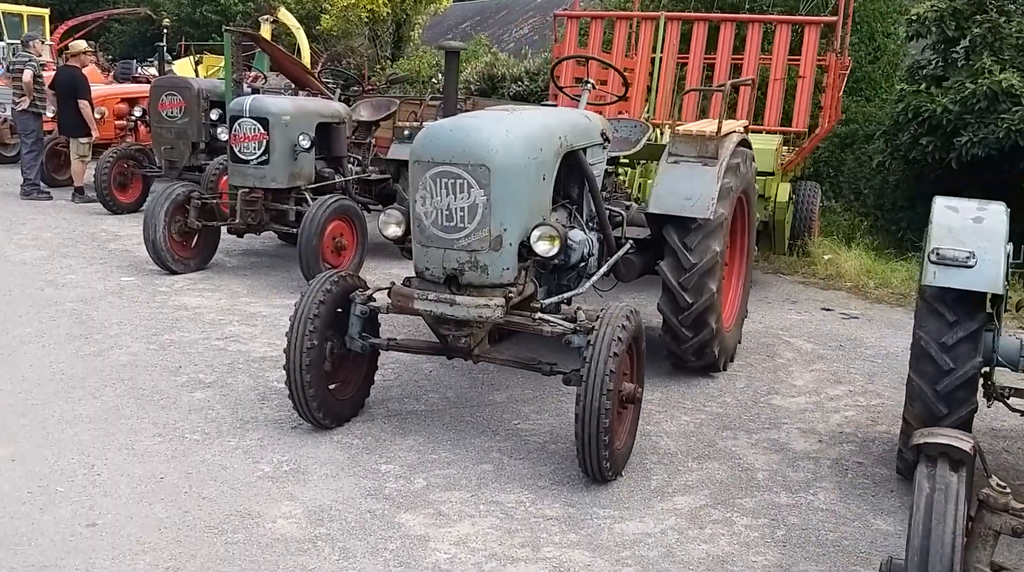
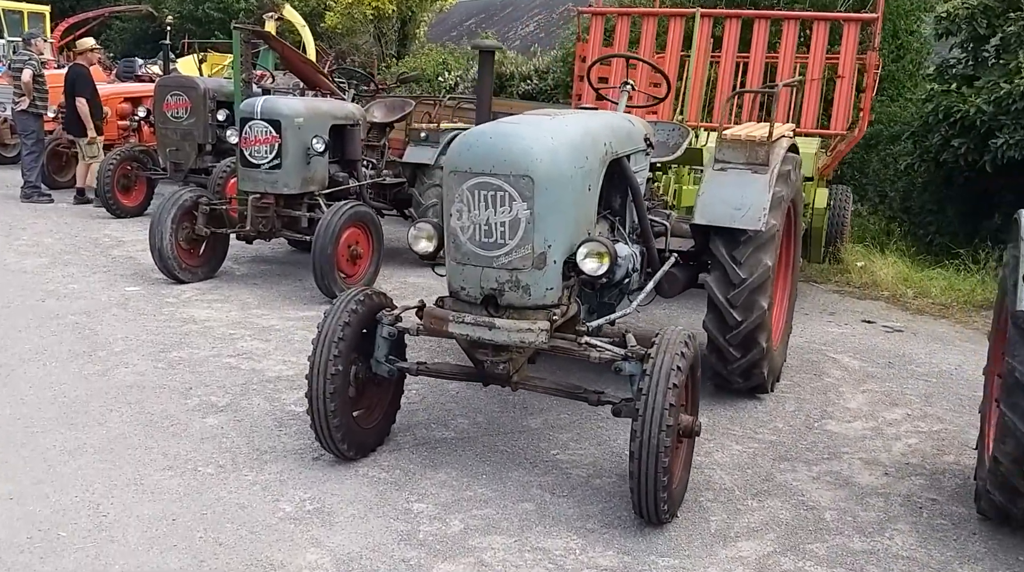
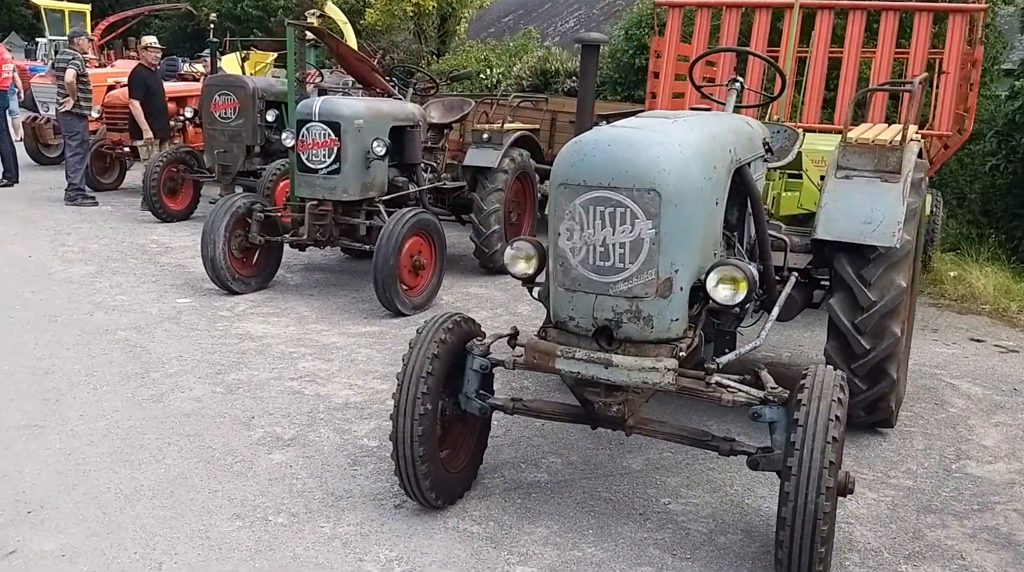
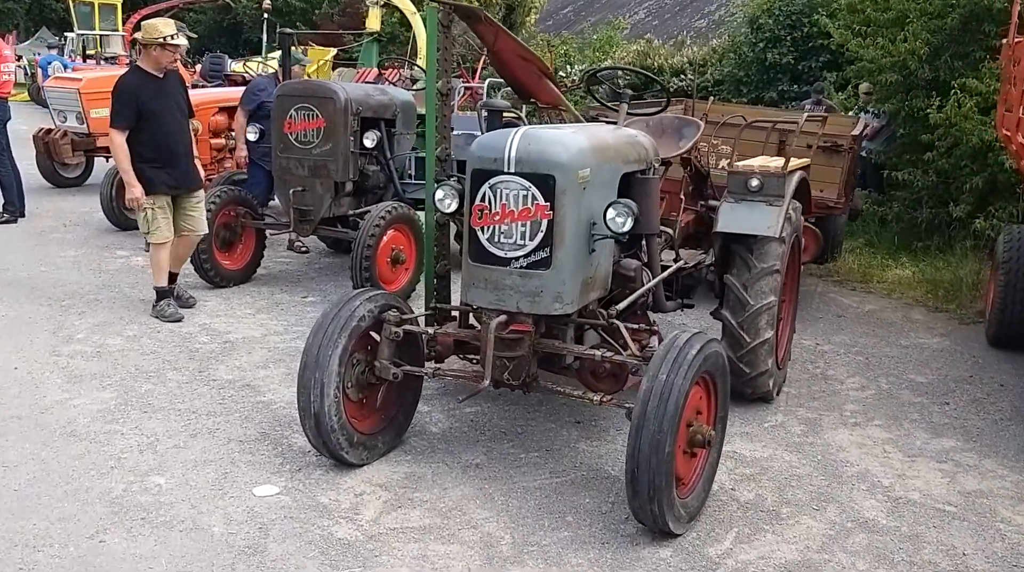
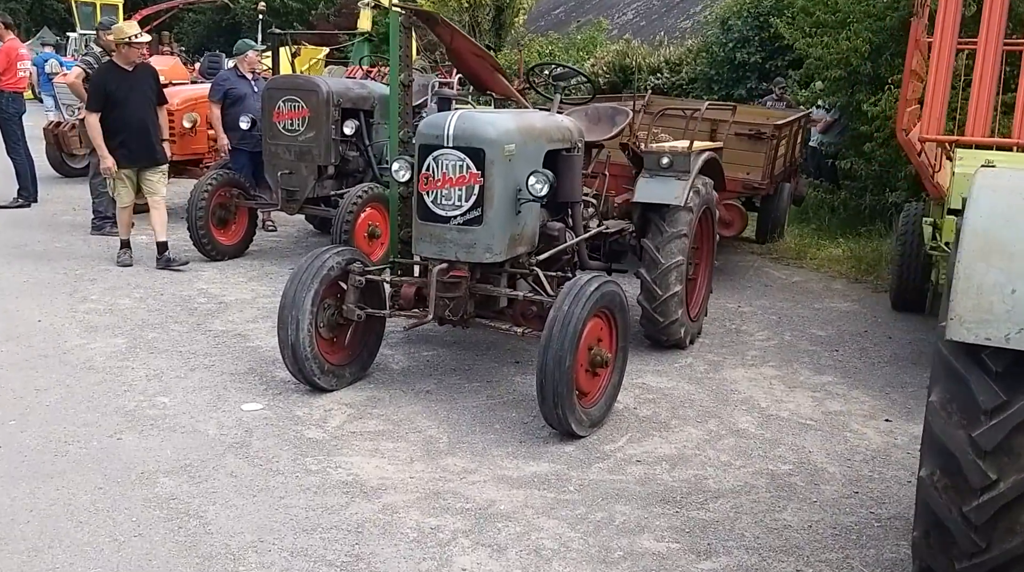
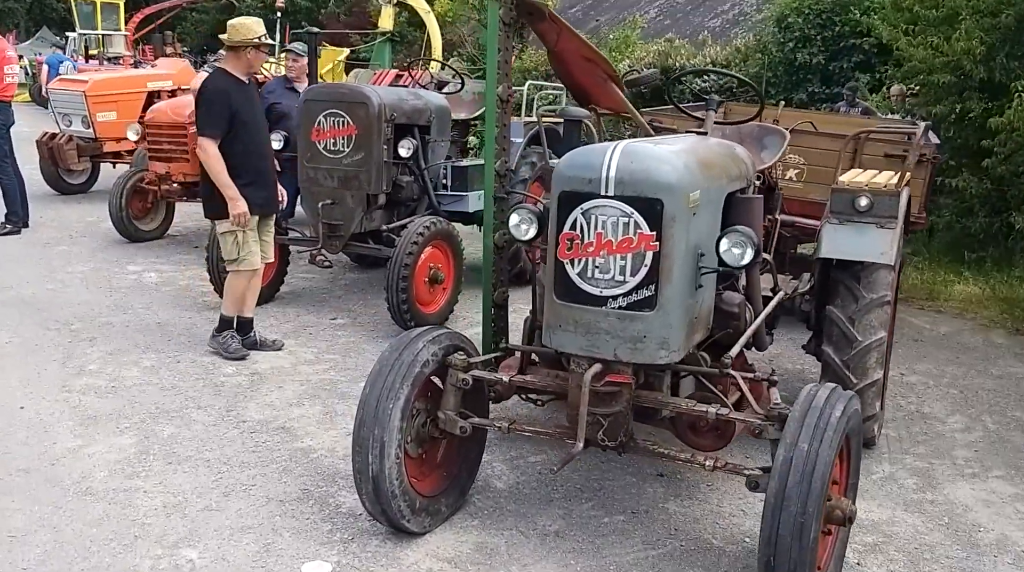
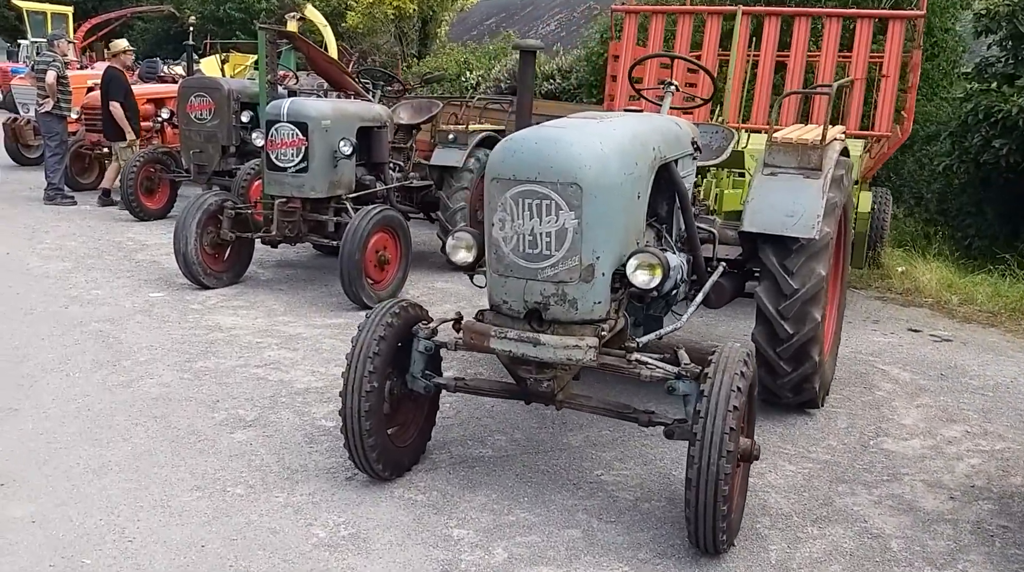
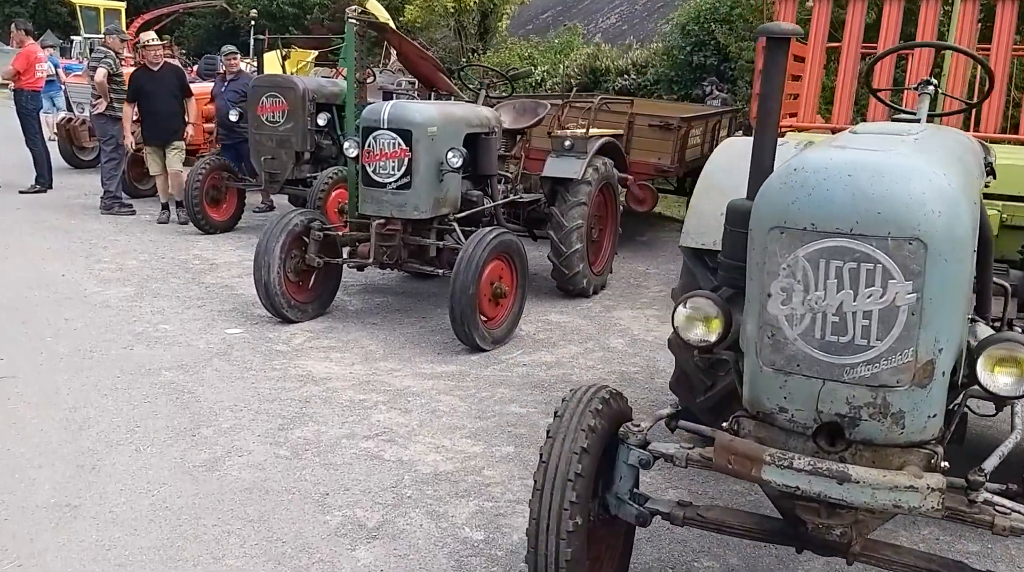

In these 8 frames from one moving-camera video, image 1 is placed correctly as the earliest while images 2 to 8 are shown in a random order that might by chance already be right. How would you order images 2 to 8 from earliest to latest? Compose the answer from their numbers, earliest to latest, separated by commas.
2, 7, 3, 8, 5, 4, 6
